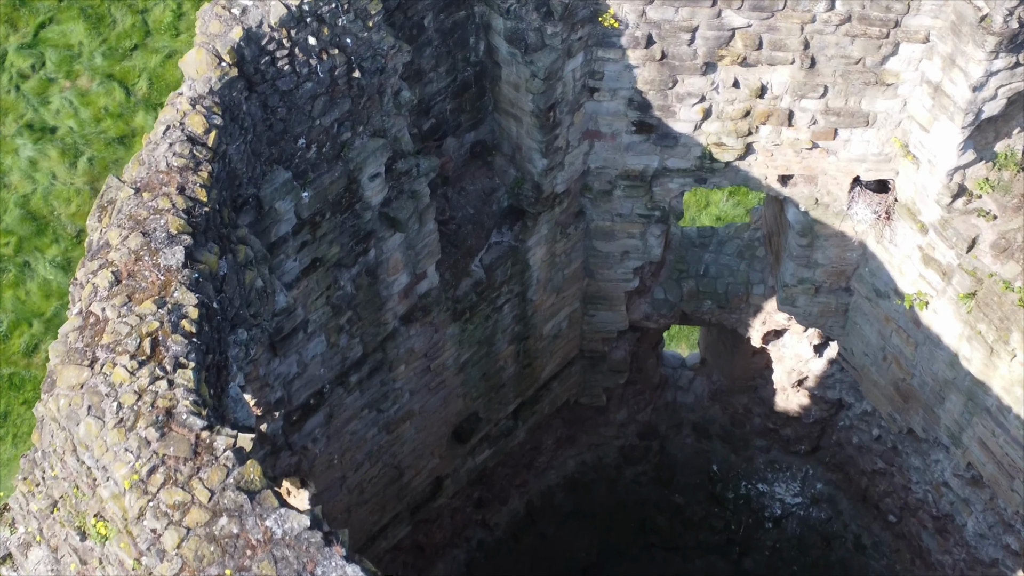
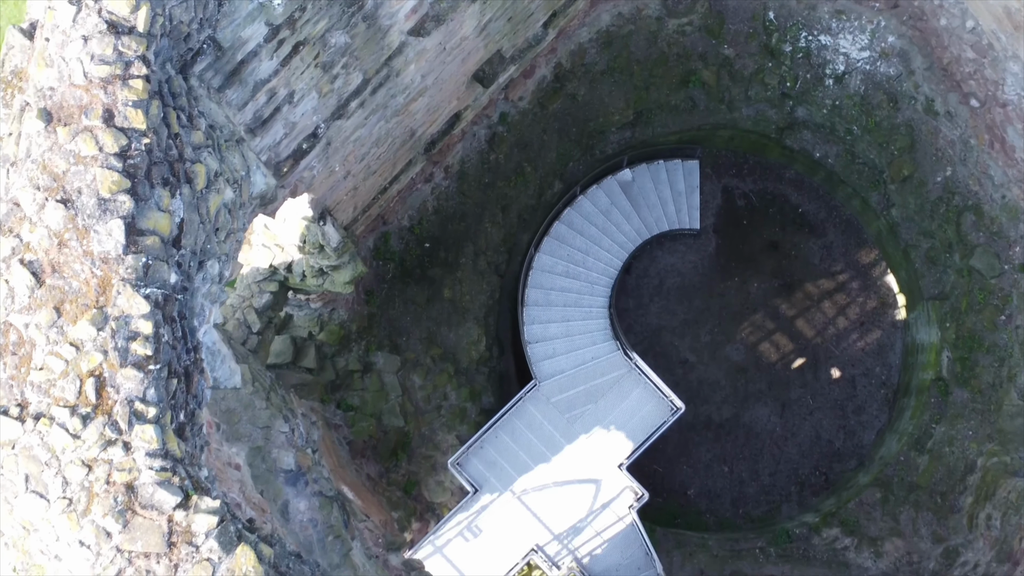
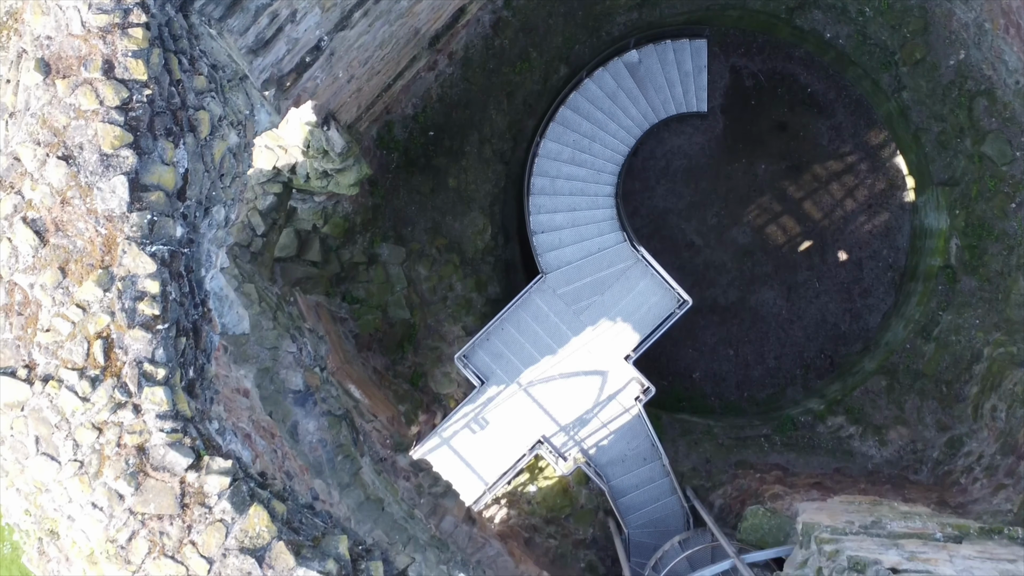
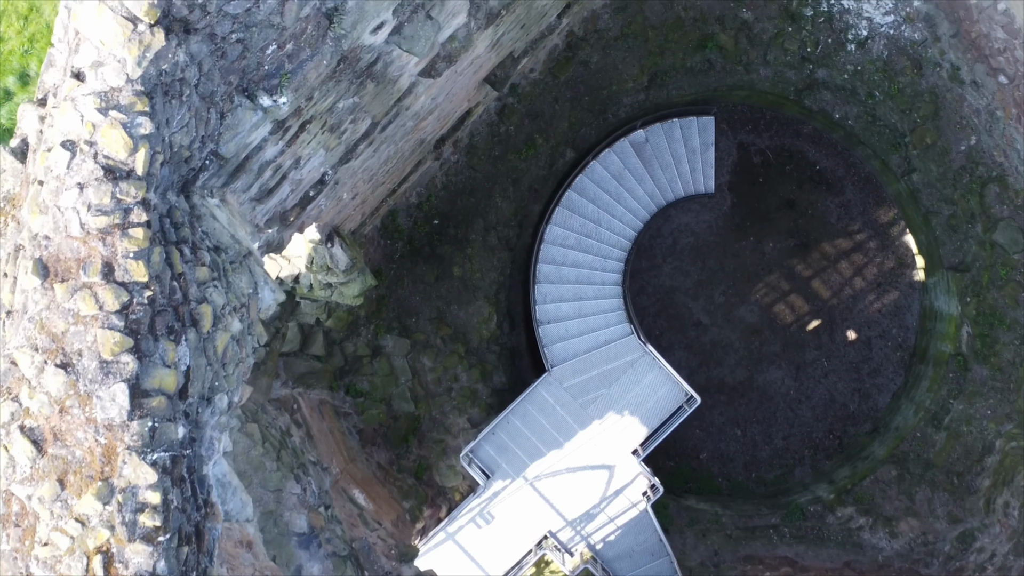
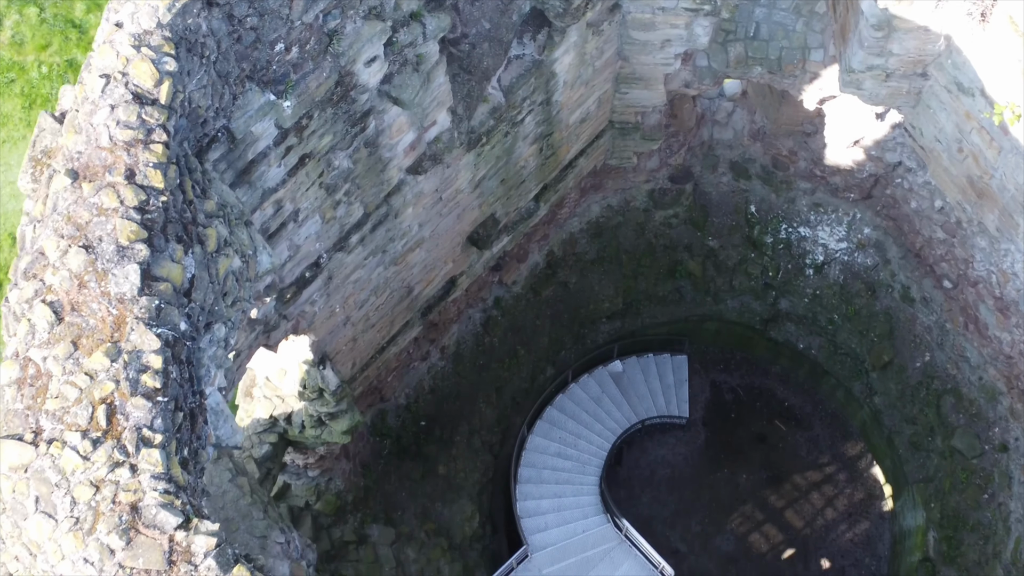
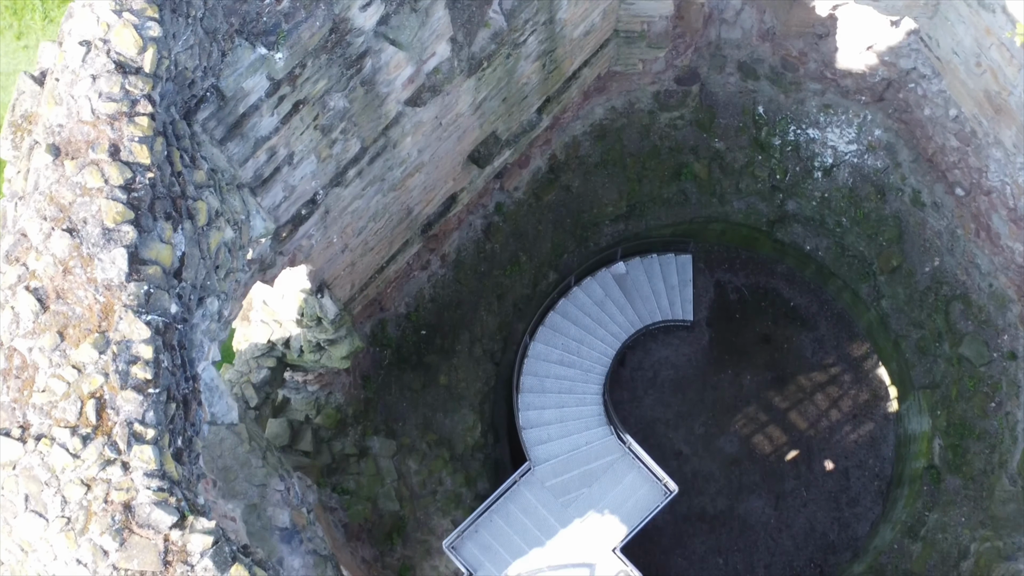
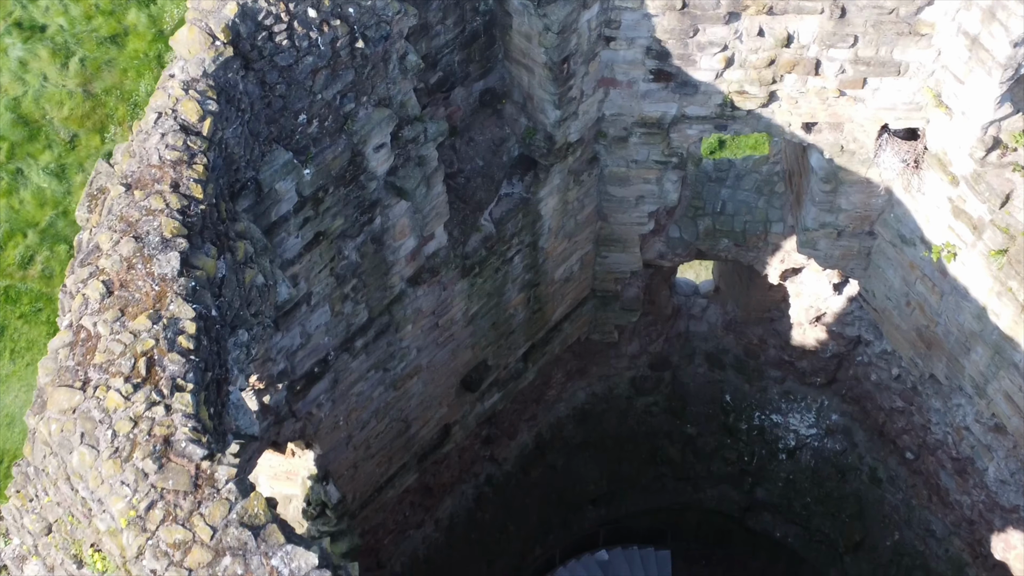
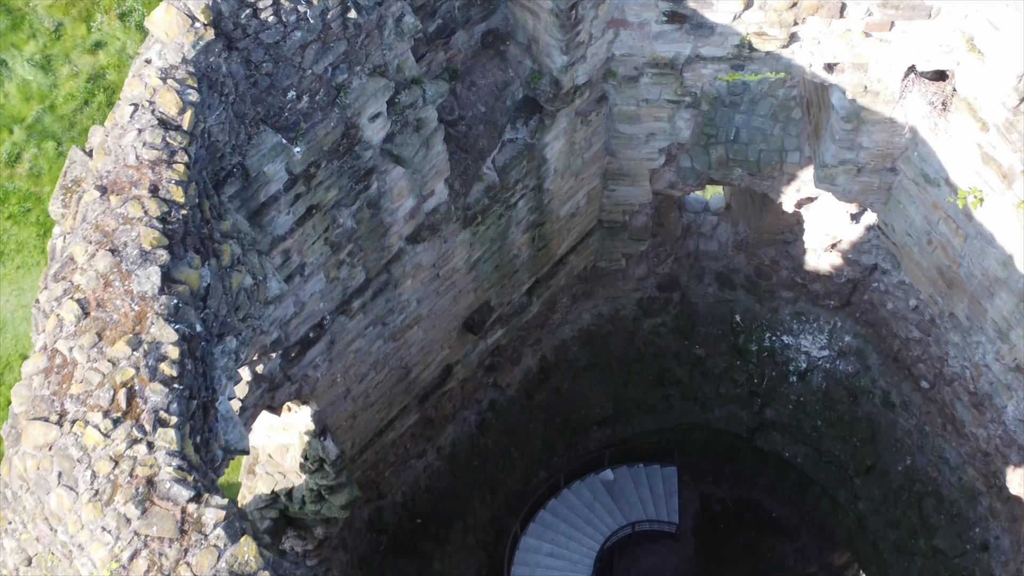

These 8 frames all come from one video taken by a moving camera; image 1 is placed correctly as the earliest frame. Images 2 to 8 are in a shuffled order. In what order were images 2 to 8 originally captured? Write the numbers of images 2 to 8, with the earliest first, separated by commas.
7, 8, 5, 6, 2, 3, 4
